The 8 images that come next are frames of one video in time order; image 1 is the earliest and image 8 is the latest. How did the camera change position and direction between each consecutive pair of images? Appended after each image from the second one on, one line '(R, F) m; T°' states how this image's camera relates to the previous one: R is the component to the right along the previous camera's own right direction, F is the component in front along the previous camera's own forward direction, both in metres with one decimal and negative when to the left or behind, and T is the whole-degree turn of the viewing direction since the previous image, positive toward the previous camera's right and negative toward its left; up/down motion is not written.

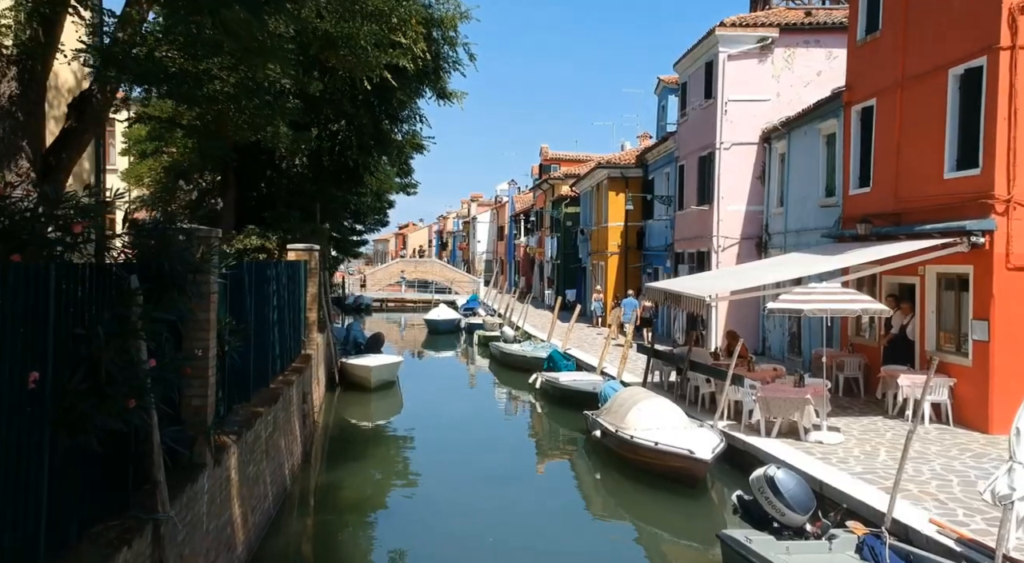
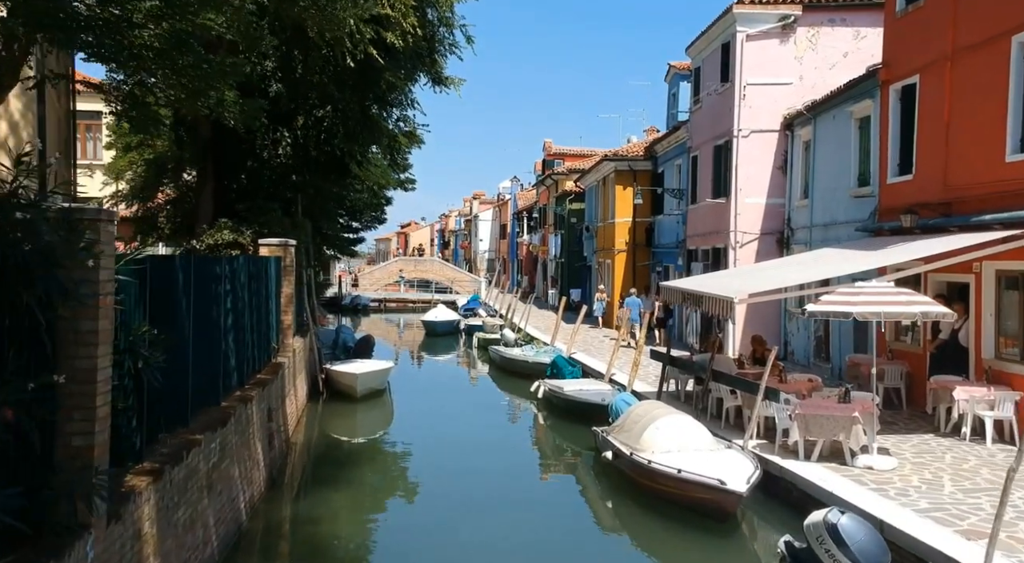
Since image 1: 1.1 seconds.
(+0.1, +1.7) m; 0°
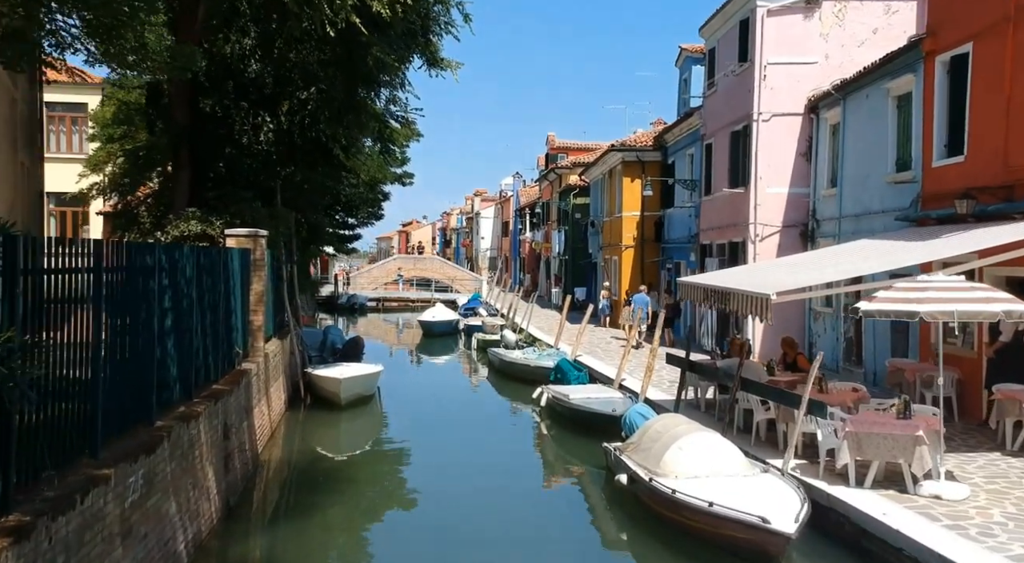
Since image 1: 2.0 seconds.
(+0.1, +1.6) m; 0°
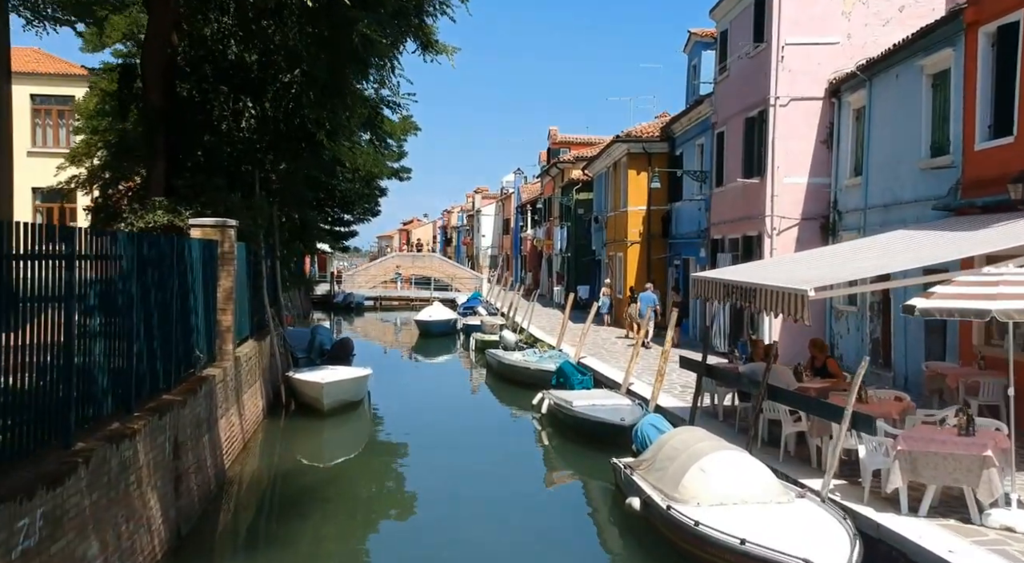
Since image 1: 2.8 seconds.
(+0.1, +1.3) m; 0°
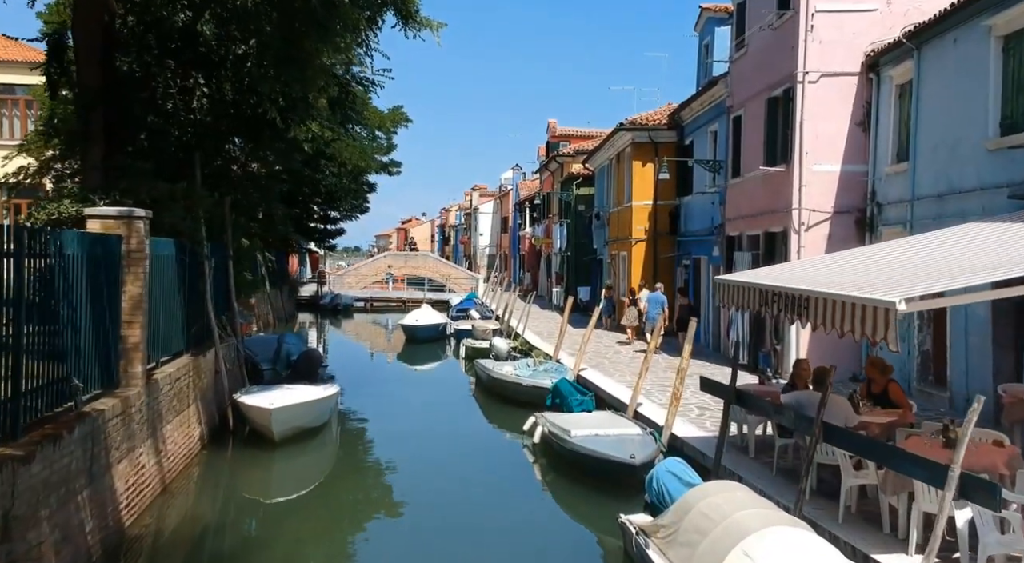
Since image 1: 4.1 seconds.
(+0.2, +2.3) m; 0°
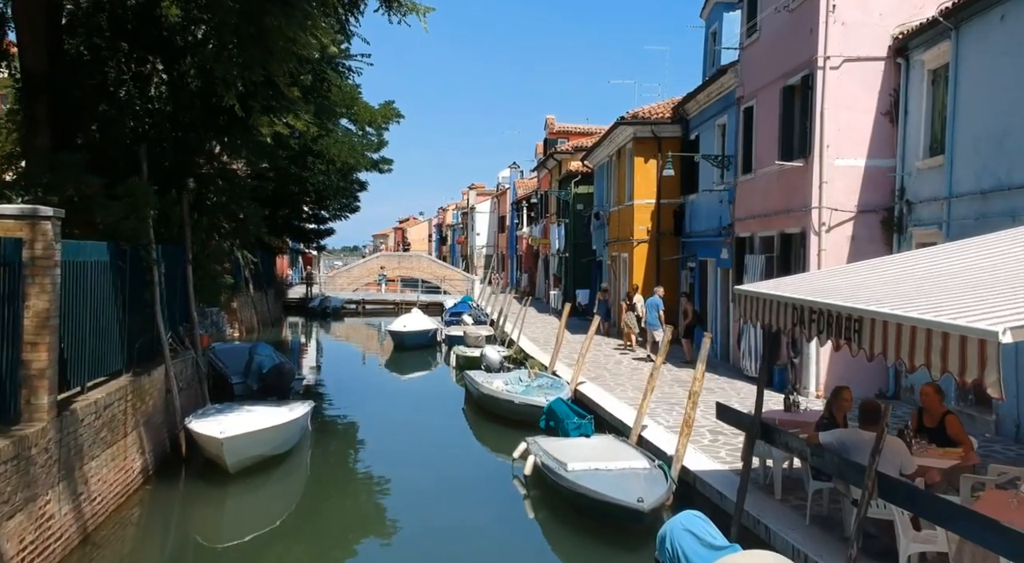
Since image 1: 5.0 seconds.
(+0.1, +1.5) m; 0°
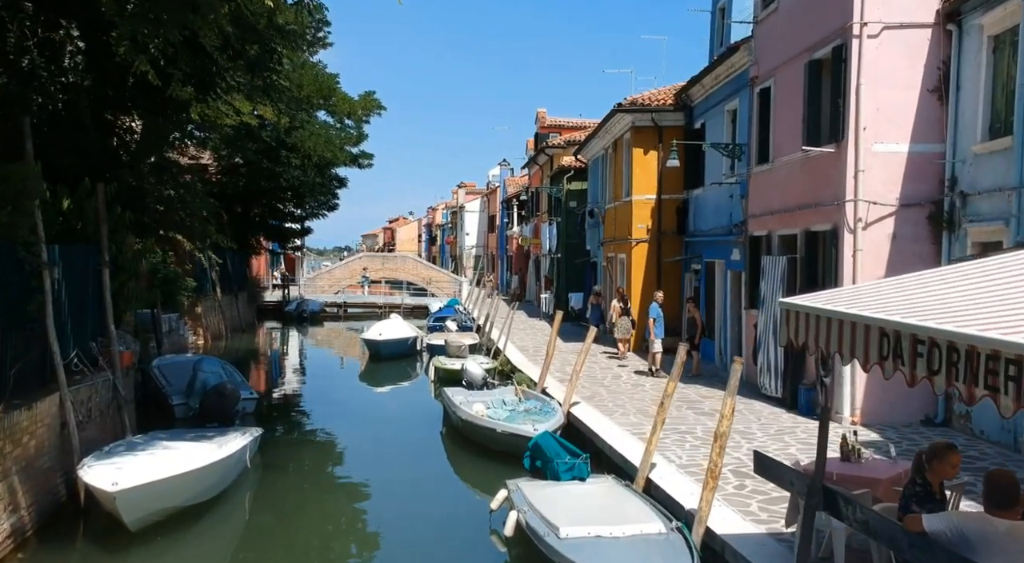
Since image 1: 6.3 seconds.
(+0.1, +2.2) m; +1°
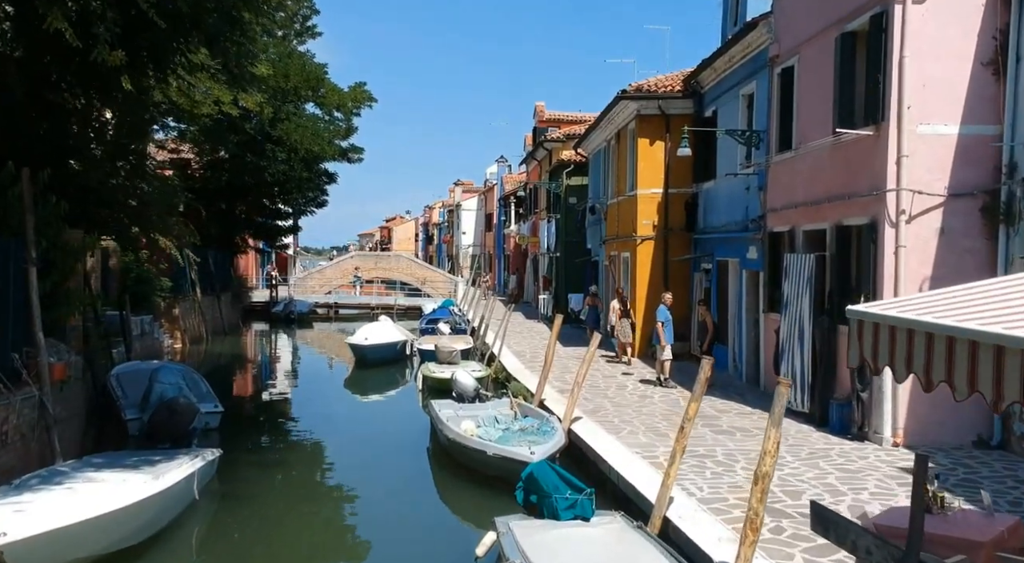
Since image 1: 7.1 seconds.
(+0.1, +1.5) m; 0°
